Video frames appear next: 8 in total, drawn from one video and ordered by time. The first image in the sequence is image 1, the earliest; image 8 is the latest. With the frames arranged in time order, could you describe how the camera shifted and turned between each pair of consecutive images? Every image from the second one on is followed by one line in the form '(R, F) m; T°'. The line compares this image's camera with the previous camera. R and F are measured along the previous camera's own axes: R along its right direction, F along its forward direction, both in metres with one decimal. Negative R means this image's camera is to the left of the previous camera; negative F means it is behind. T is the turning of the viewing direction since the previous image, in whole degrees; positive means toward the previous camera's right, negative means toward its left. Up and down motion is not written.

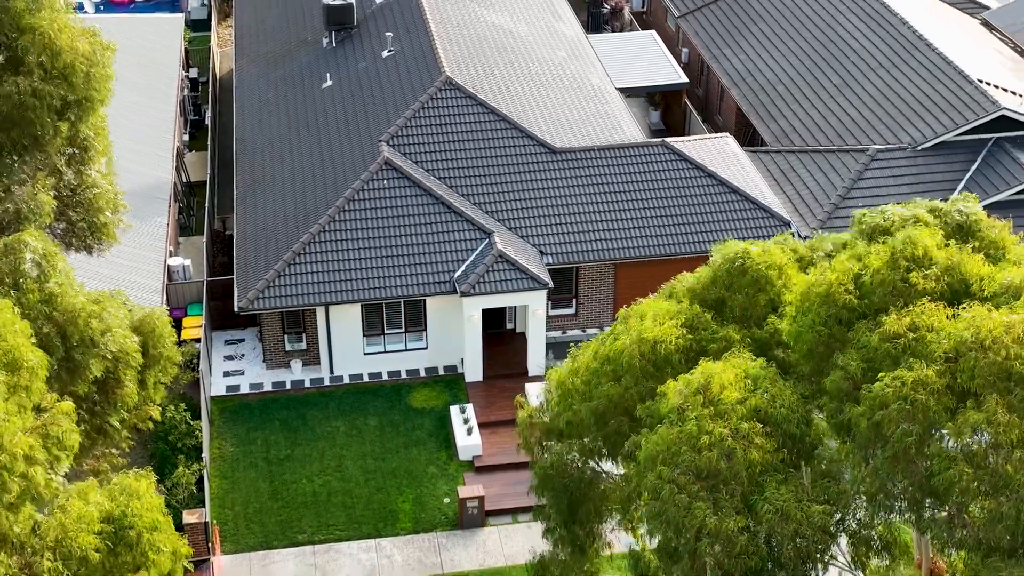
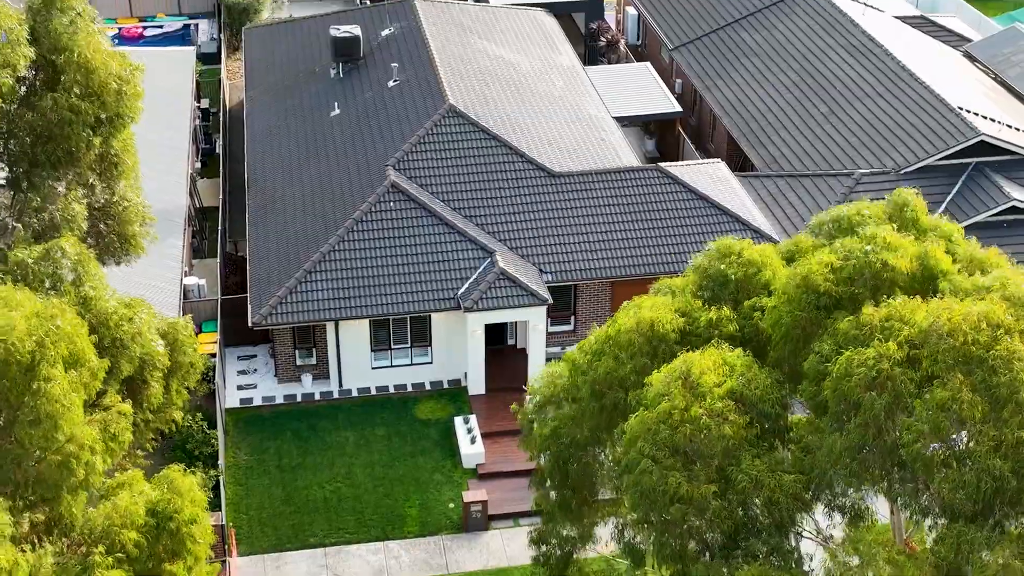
(-0.1, -1.3) m; 0°
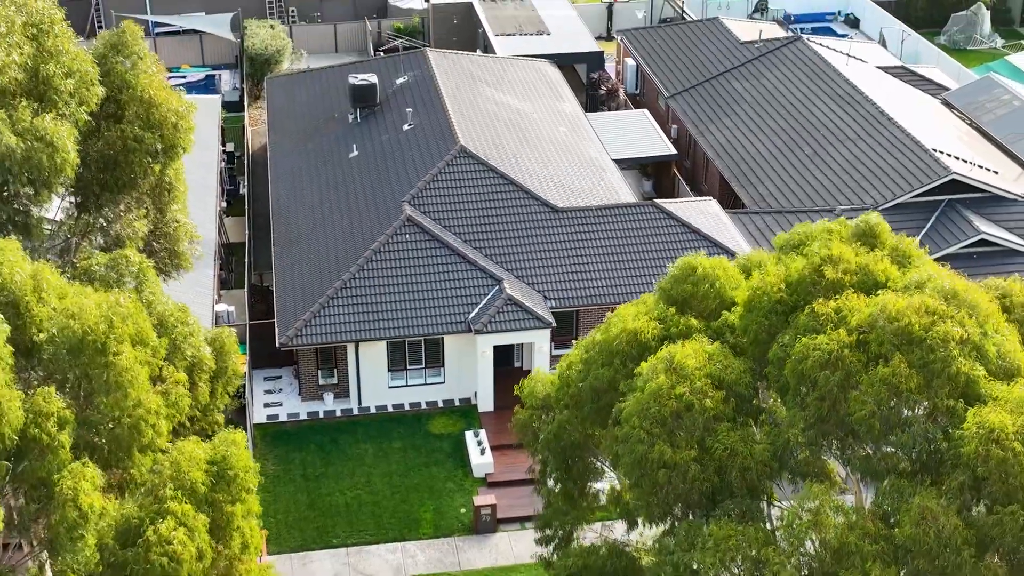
(0.0, -2.4) m; 0°
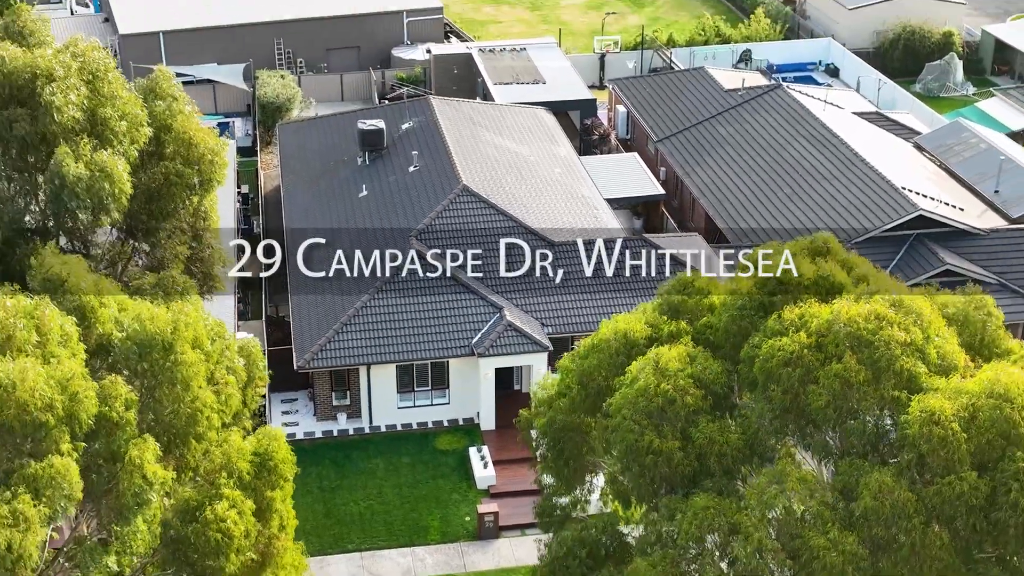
(-0.1, -2.5) m; 0°
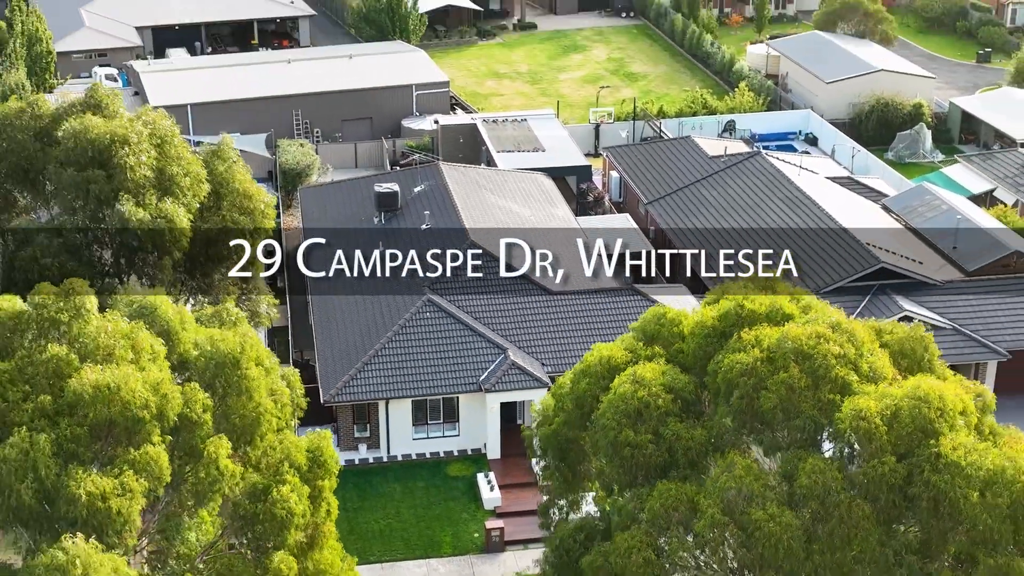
(-0.1, -3.9) m; 0°
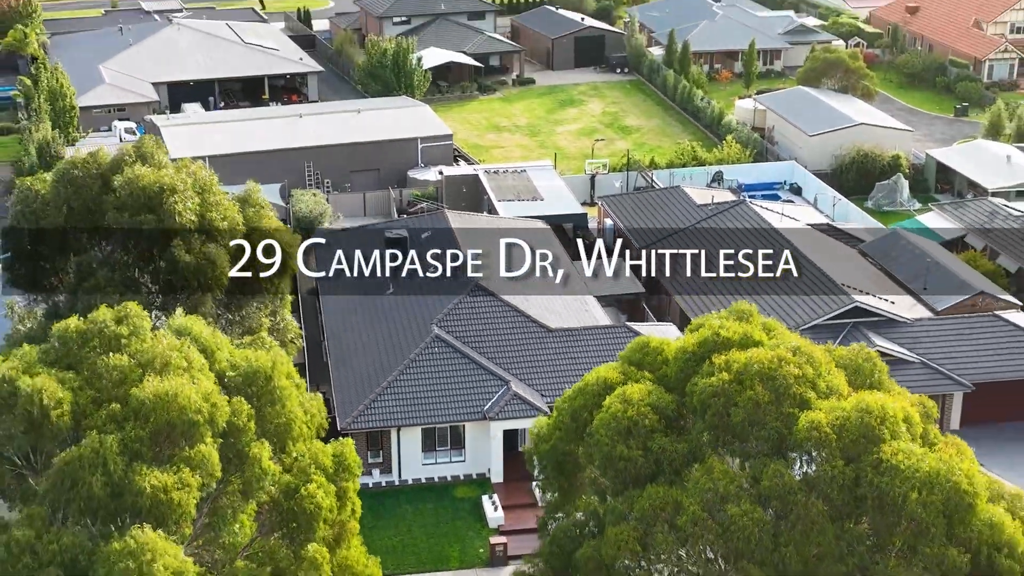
(-0.1, -3.2) m; 0°
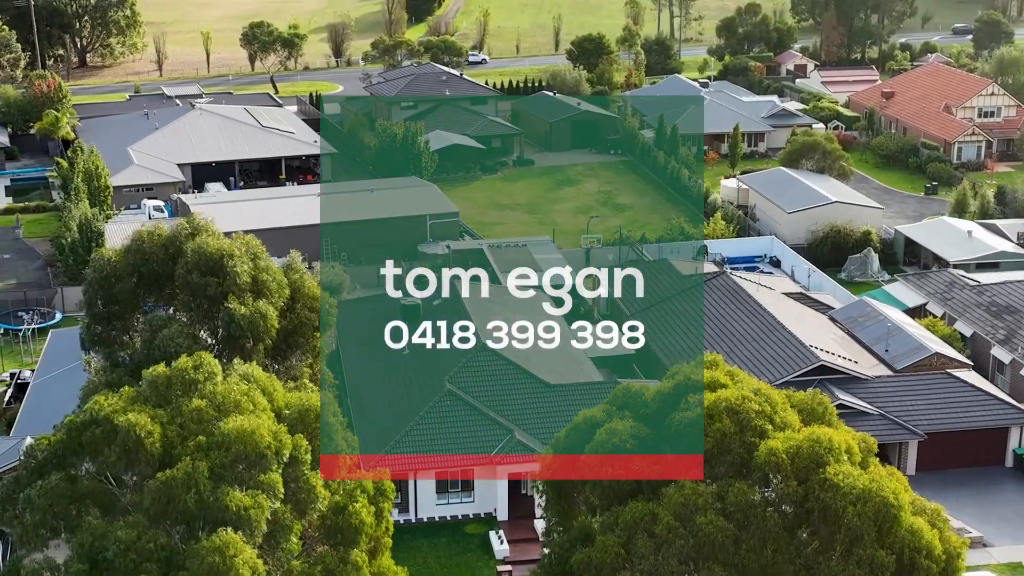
(-0.2, -5.3) m; 0°
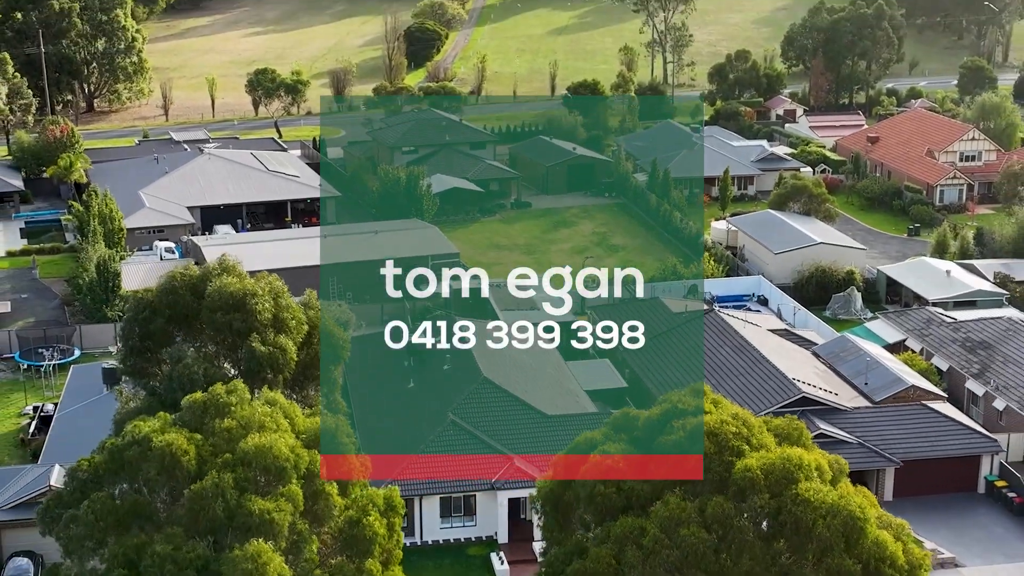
(-0.1, -3.0) m; 0°
